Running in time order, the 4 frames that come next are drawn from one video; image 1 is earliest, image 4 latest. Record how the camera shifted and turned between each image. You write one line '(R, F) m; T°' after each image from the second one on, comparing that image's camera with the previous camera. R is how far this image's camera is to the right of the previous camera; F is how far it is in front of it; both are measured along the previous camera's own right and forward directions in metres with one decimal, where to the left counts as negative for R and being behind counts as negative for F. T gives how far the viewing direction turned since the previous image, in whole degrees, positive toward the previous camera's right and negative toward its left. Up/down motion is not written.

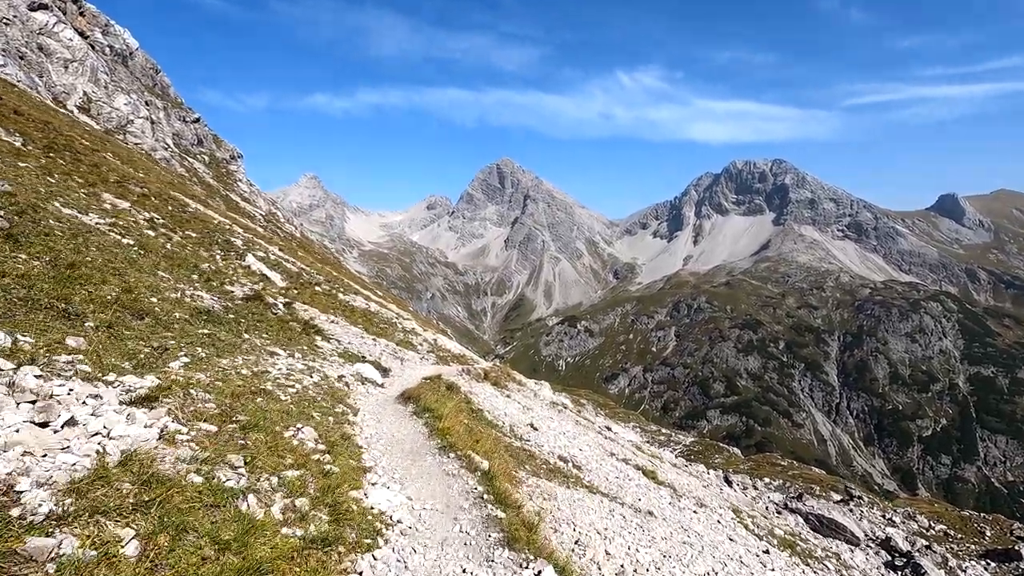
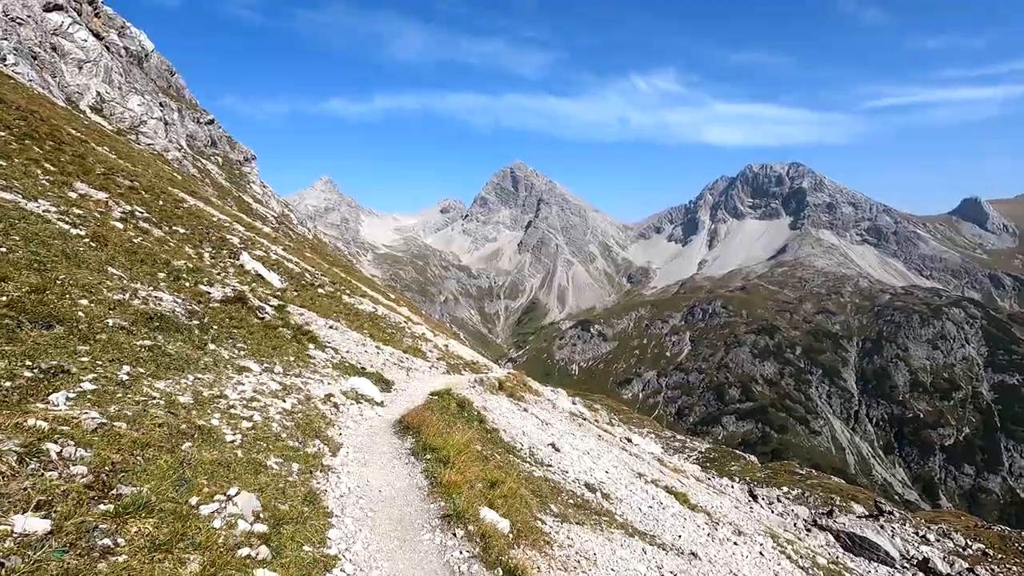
(-0.3, +3.6) m; -1°
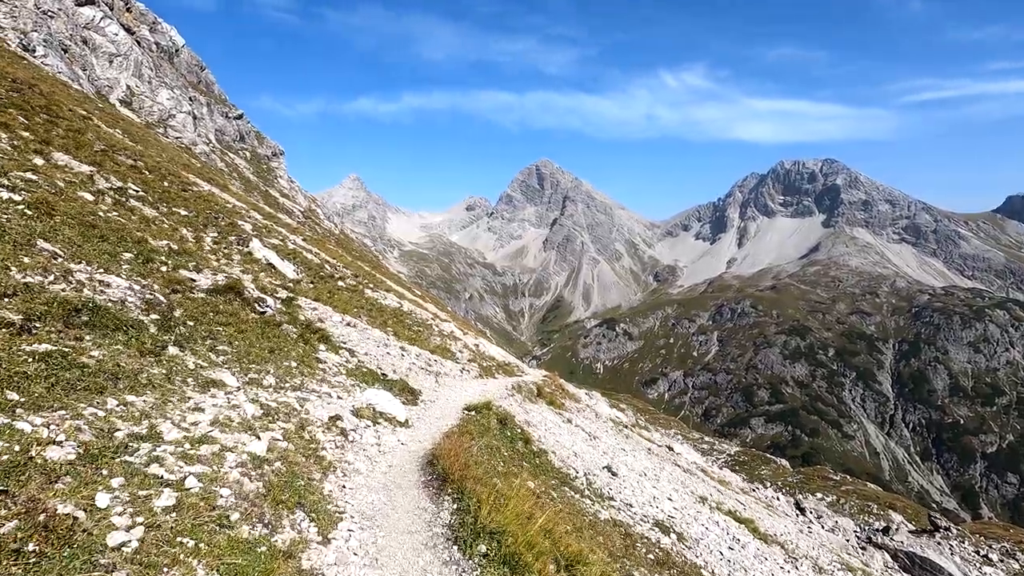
(-1.1, +4.6) m; -3°
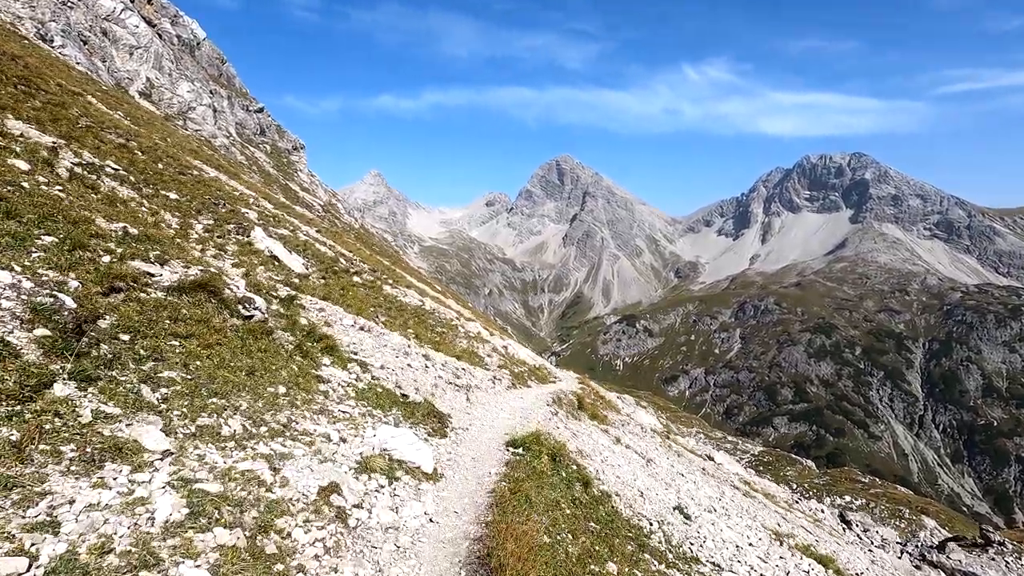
(-1.1, +4.5) m; -2°
